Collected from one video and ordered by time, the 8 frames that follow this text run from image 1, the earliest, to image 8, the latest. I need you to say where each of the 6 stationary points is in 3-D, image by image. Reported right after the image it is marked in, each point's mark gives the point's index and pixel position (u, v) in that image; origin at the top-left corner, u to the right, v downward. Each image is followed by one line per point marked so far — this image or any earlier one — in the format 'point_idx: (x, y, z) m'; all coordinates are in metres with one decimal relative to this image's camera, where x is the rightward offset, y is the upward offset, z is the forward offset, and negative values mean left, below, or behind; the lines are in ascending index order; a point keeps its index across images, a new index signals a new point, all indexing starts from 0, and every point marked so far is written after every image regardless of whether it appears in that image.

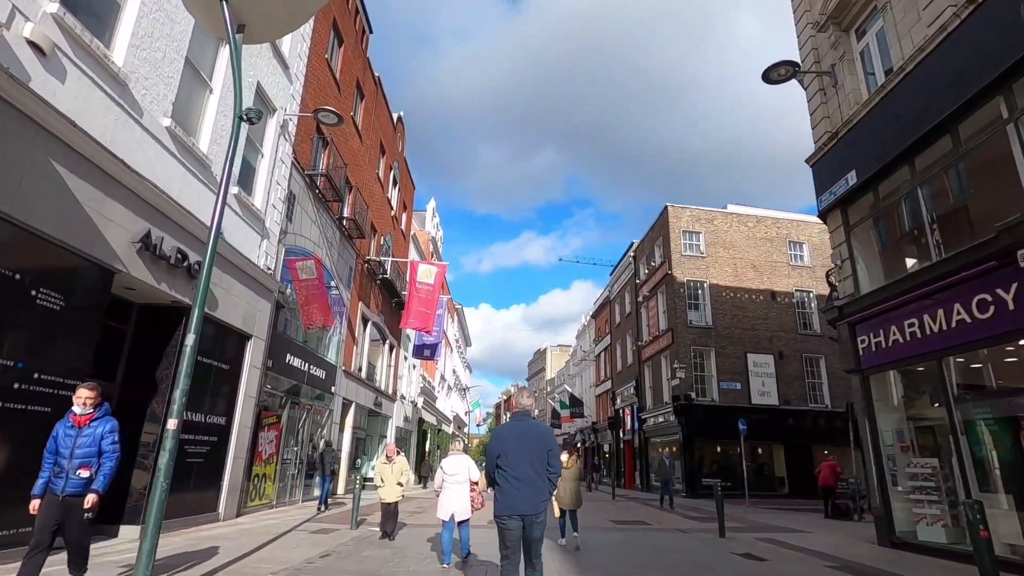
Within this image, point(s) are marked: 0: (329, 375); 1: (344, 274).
0: (-5.7, -2.7, +16.8) m
1: (-5.5, +0.5, +18.0) m
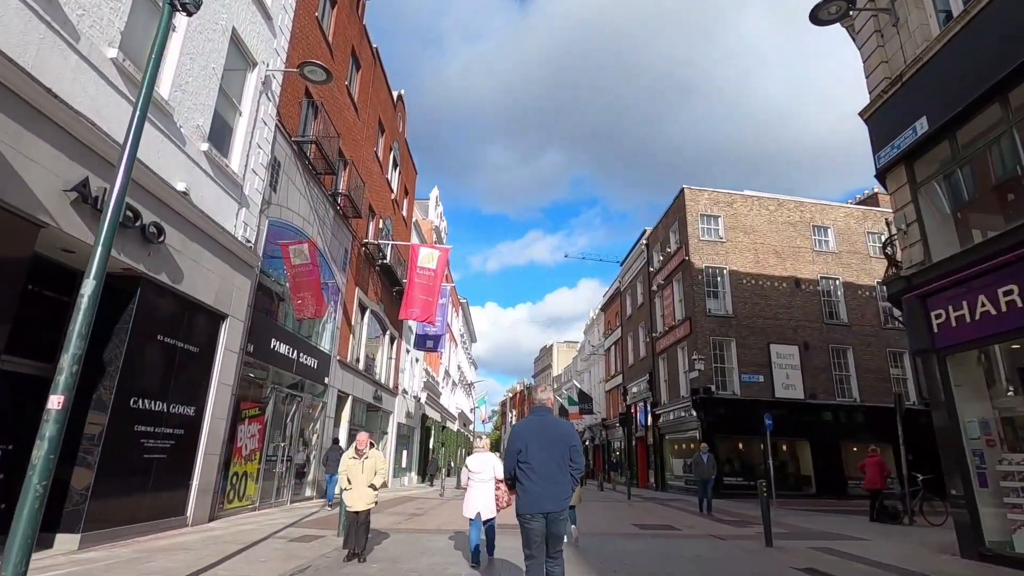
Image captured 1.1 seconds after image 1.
0: (-5.4, -2.2, +15.5) m
1: (-5.3, +1.0, +16.7) m
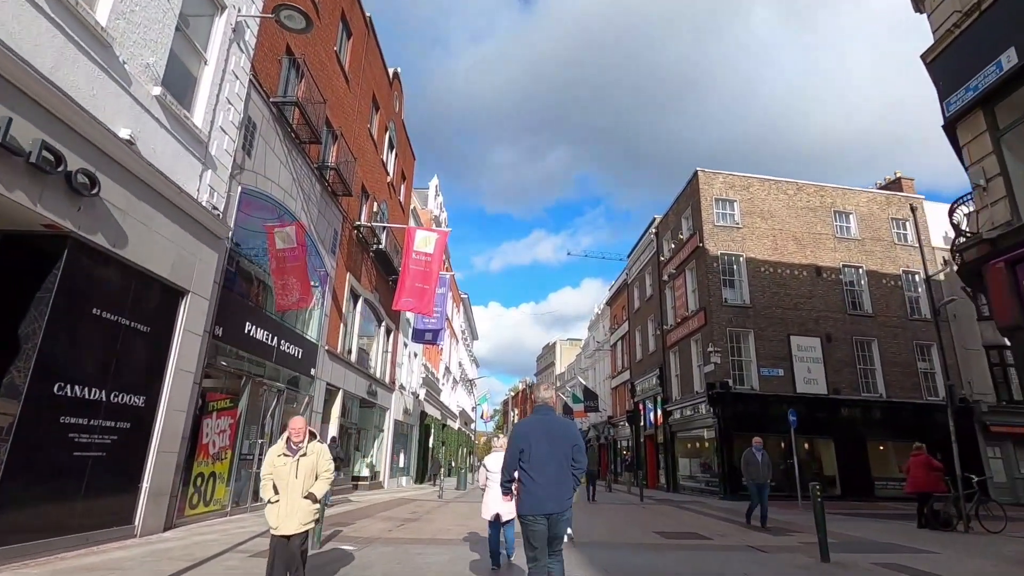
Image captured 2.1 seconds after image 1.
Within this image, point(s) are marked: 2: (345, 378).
0: (-5.3, -1.7, +14.1) m
1: (-5.2, +1.4, +15.3) m
2: (-5.3, -2.9, +17.2) m
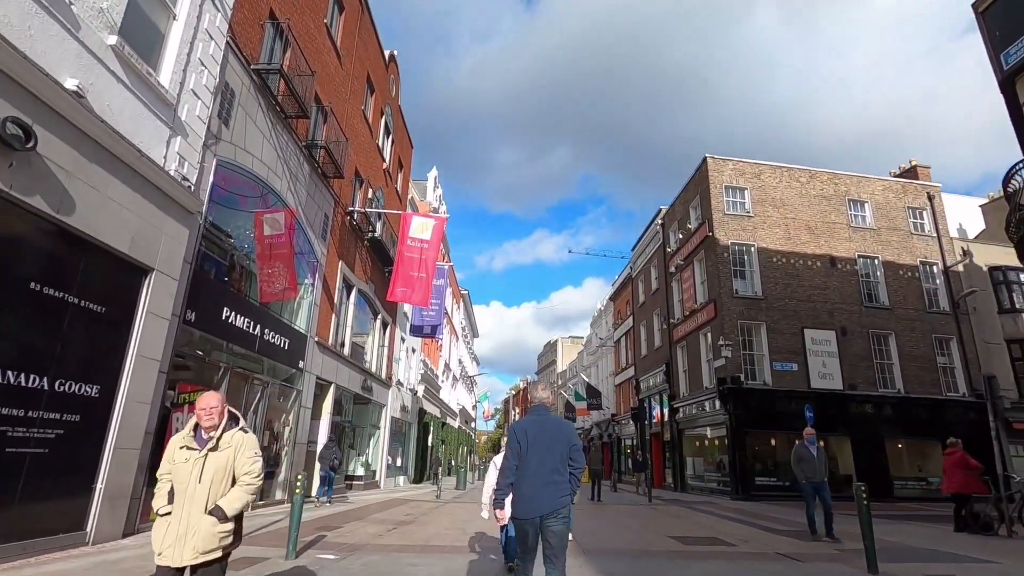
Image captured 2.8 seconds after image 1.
0: (-5.3, -1.4, +13.3) m
1: (-5.1, +1.7, +14.4) m
2: (-5.2, -2.5, +16.3) m
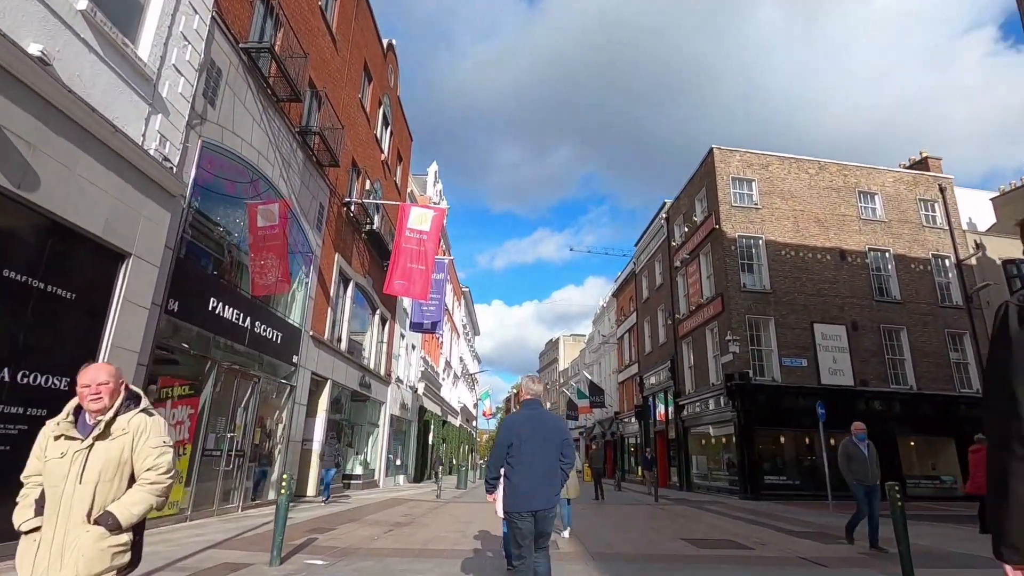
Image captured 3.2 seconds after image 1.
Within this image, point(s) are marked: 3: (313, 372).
0: (-5.2, -1.2, +12.8) m
1: (-5.1, +1.9, +13.9) m
2: (-5.2, -2.3, +15.8) m
3: (-5.2, -2.2, +14.3) m
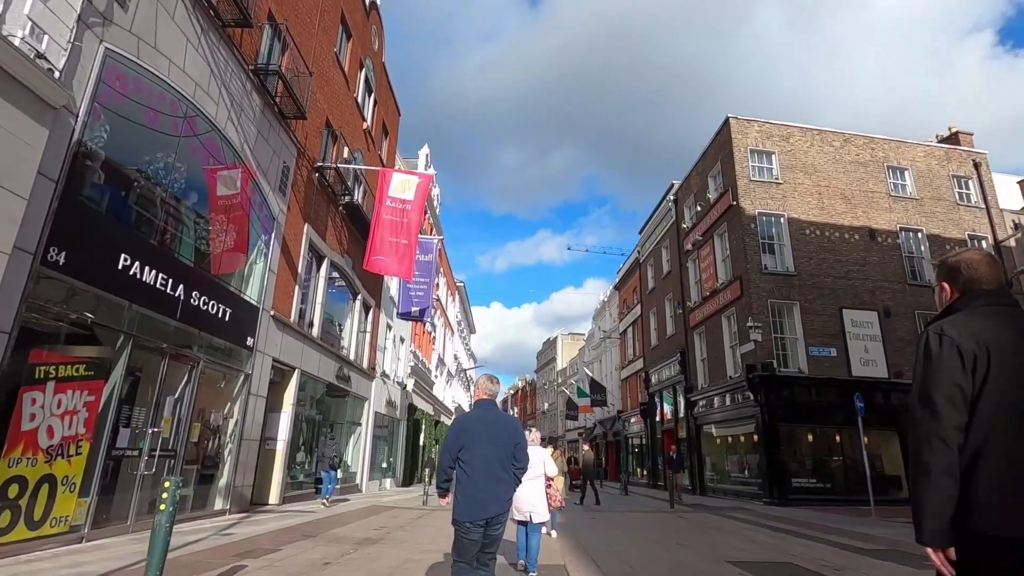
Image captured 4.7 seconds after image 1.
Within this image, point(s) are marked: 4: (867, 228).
0: (-5.3, -0.6, +10.7) m
1: (-5.2, +2.5, +11.9) m
2: (-5.3, -1.7, +13.8) m
3: (-5.3, -1.6, +12.2) m
4: (+12.5, +2.1, +19.1) m
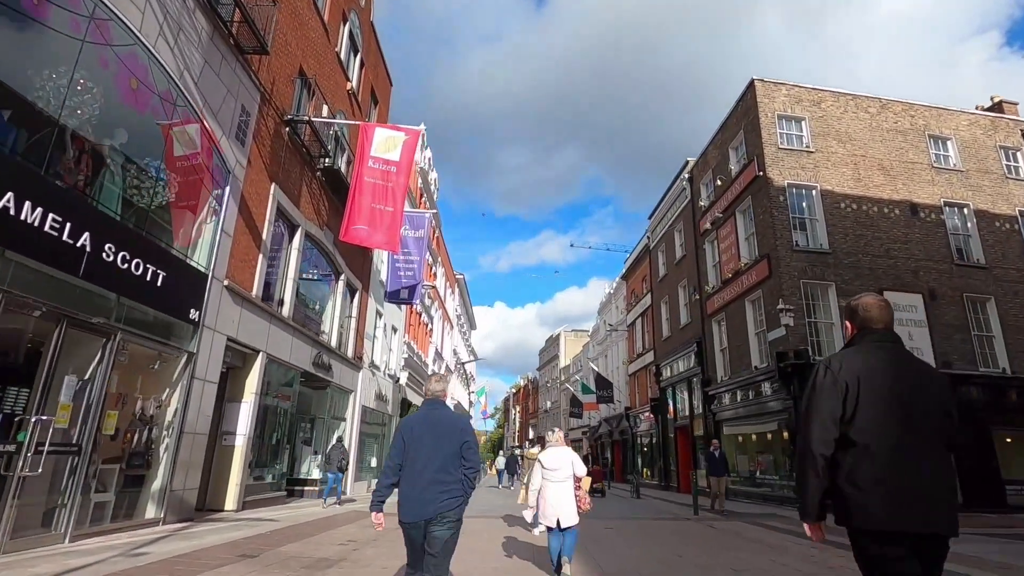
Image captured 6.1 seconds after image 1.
0: (-5.3, 0.0, +8.8) m
1: (-5.2, +3.2, +10.0) m
2: (-5.3, -1.1, +11.9) m
3: (-5.3, -1.0, +10.3) m
4: (+12.5, +2.7, +17.2) m
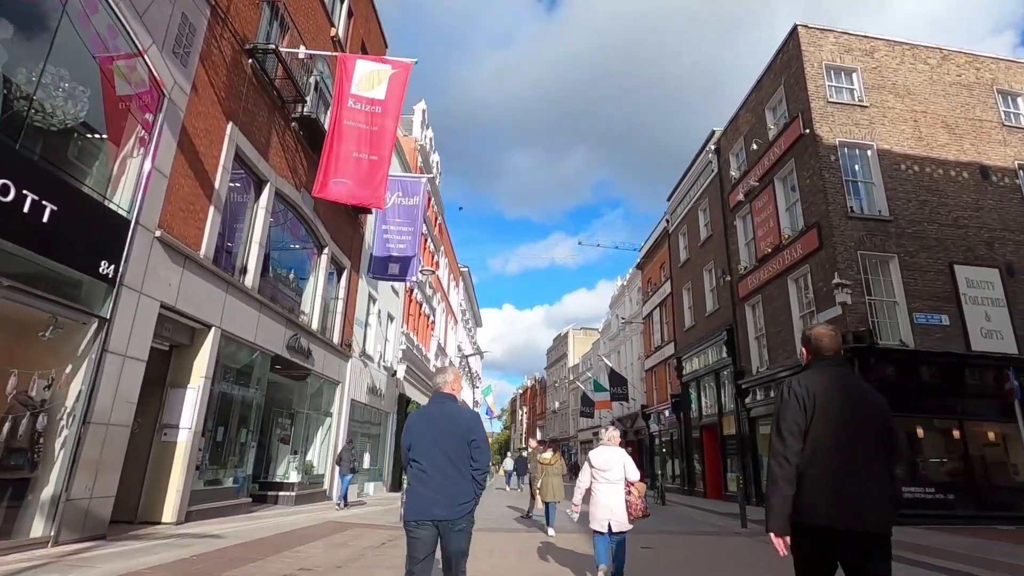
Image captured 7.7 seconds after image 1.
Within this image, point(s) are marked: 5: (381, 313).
0: (-5.2, +0.7, +6.7) m
1: (-5.0, +3.8, +7.9) m
2: (-5.1, -0.4, +9.8) m
3: (-5.2, -0.3, +8.2) m
4: (+12.7, +3.4, +14.9) m
5: (-4.8, -0.9, +19.9) m
